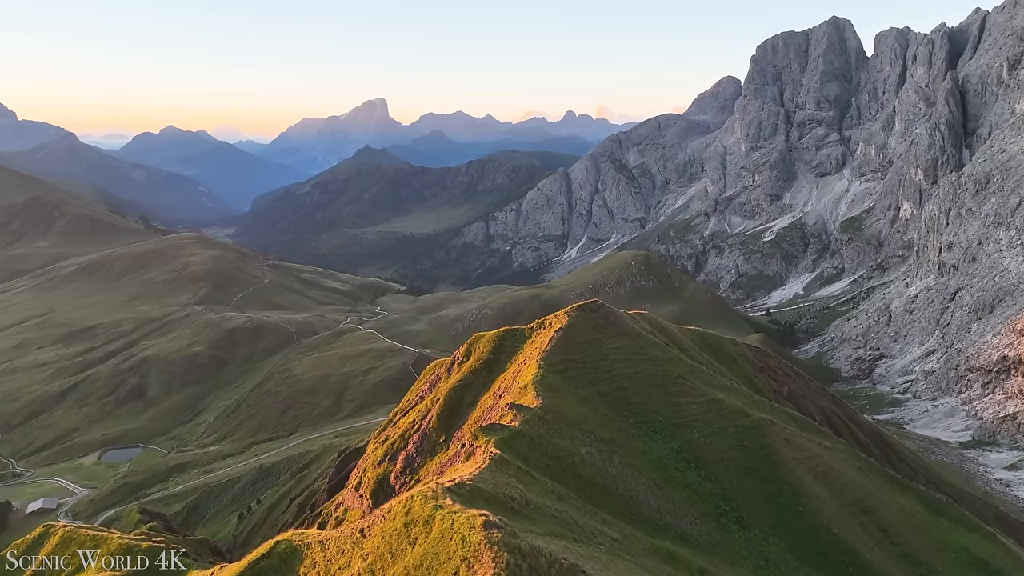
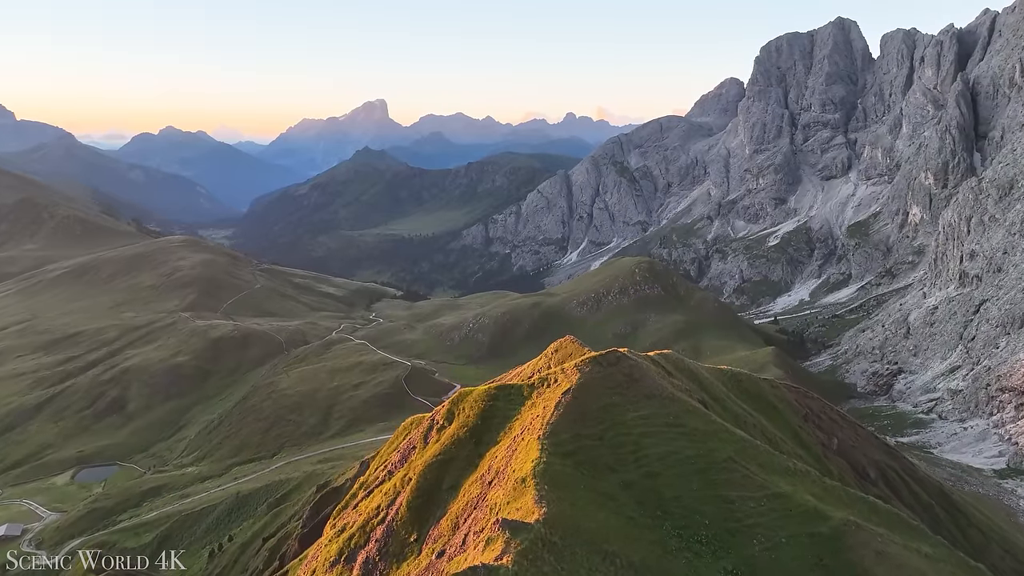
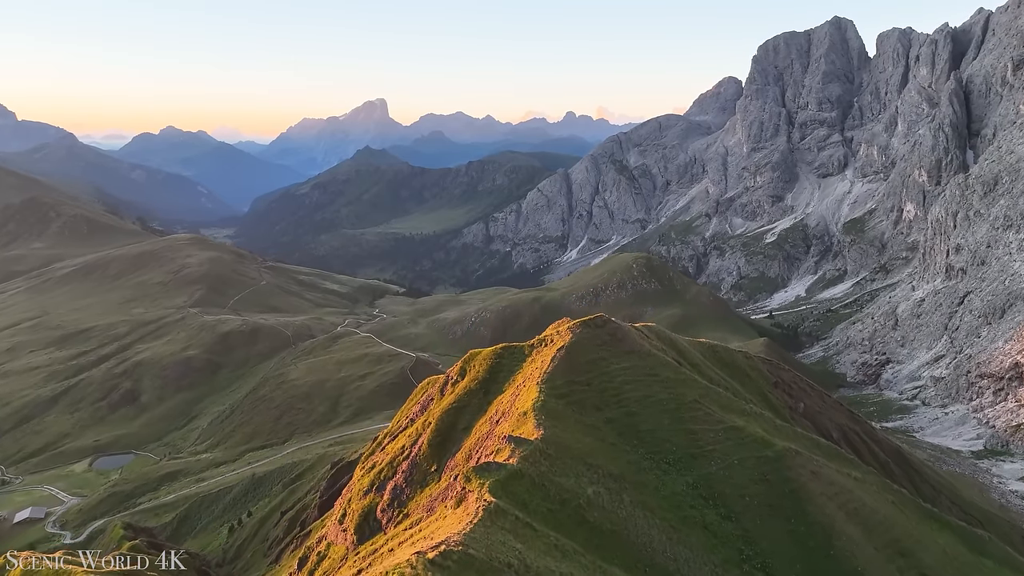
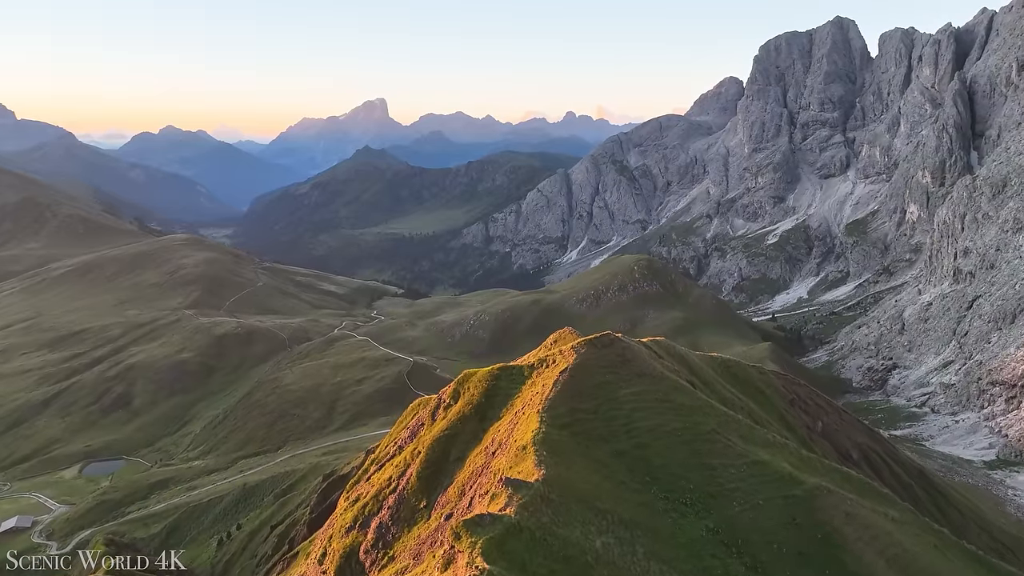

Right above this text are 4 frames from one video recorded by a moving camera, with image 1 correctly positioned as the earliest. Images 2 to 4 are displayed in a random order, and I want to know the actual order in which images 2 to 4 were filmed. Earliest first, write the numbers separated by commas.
3, 4, 2
